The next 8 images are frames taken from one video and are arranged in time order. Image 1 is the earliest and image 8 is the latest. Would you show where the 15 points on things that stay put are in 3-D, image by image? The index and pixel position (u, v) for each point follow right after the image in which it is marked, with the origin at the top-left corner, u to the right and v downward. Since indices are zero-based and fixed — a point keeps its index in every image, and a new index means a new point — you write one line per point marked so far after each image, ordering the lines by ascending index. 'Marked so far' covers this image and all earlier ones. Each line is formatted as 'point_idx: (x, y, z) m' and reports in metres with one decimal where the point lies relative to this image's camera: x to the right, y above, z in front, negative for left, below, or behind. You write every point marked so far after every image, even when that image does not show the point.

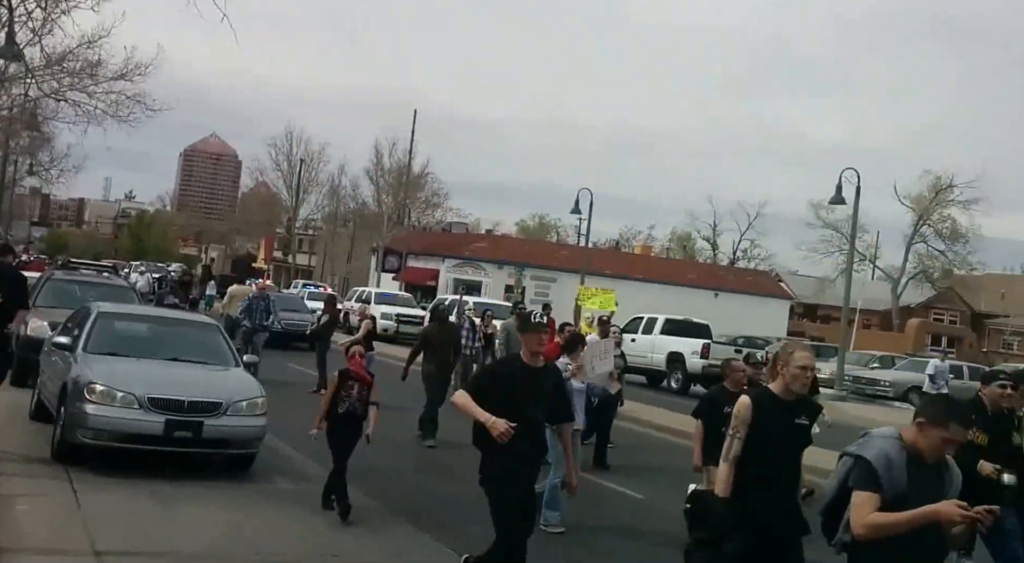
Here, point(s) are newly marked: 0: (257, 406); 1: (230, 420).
0: (-2.4, -1.1, +9.9) m
1: (-2.5, -1.2, +9.5) m
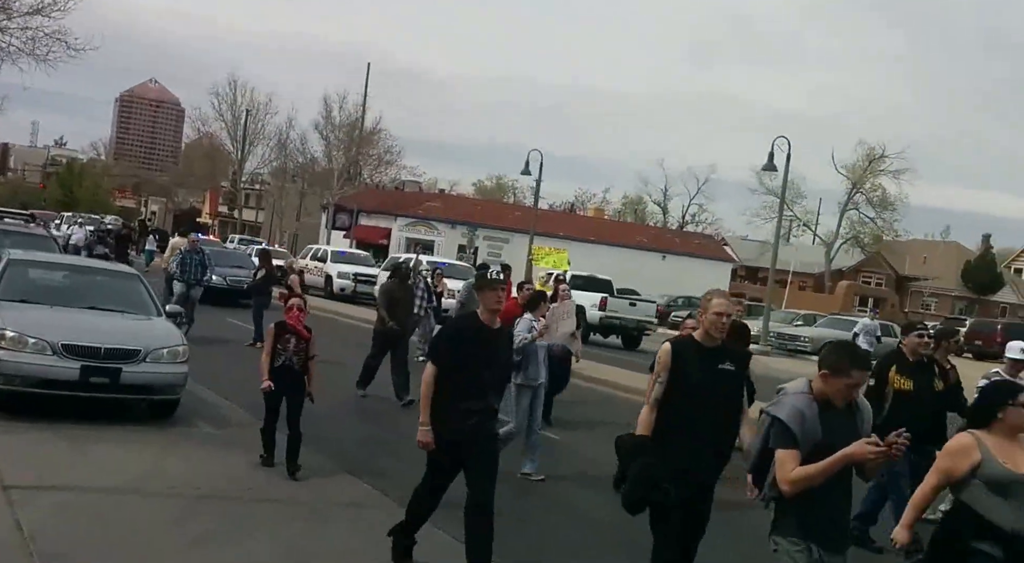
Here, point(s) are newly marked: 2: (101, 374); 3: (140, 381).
0: (-3.1, -0.7, +9.5) m
1: (-3.2, -0.8, +9.1) m
2: (-3.5, -0.8, +8.9) m
3: (-3.3, -0.9, +9.1) m
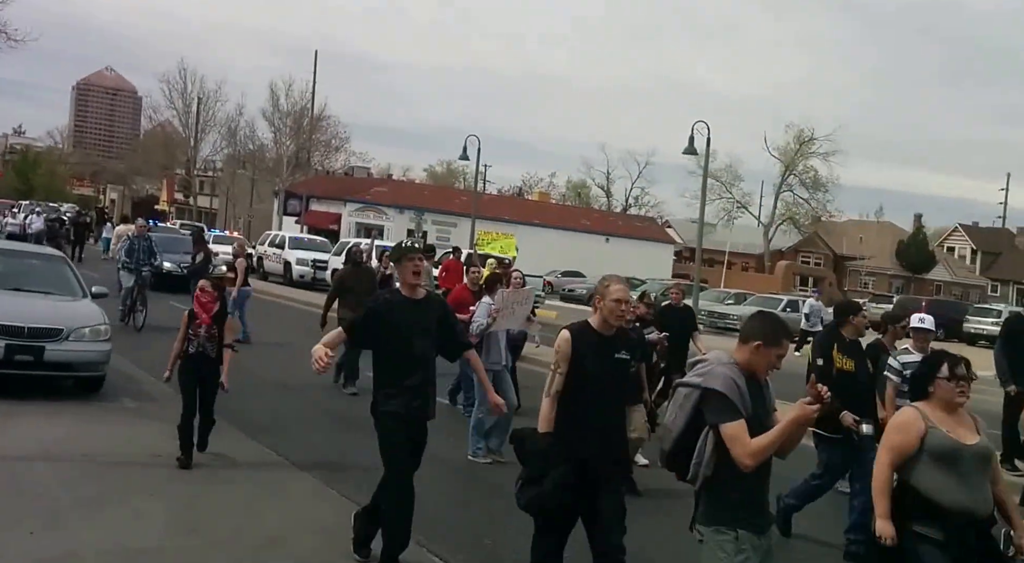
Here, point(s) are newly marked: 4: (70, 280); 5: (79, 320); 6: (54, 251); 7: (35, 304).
0: (-3.9, -0.5, +10.1) m
1: (-4.0, -0.6, +9.8) m
2: (-4.3, -0.7, +9.5) m
3: (-4.0, -0.8, +9.7) m
4: (-4.7, -0.1, +11.2) m
5: (-4.0, -0.4, +10.0) m
6: (-5.1, +0.3, +11.7) m
7: (-4.5, -0.3, +10.1) m
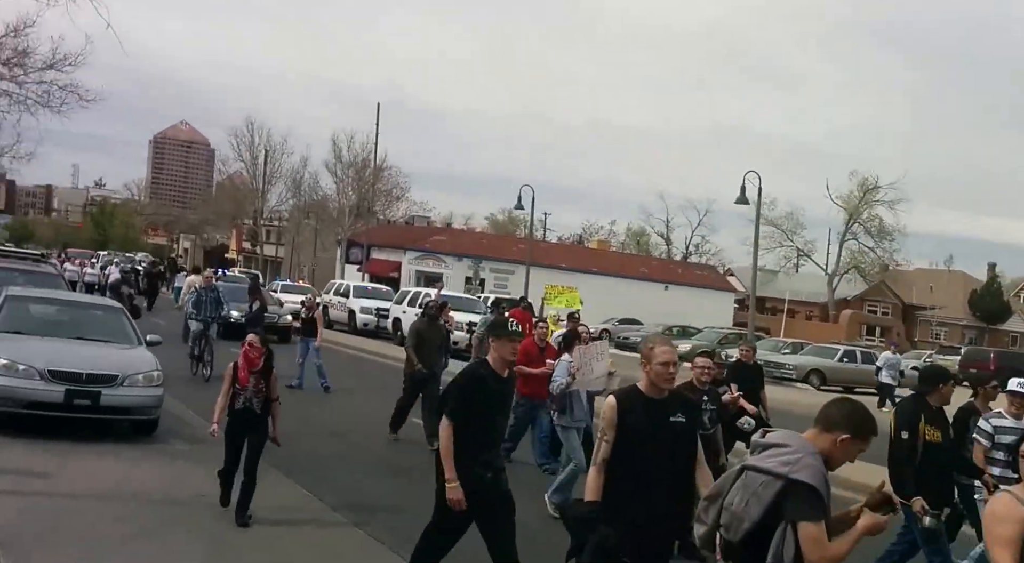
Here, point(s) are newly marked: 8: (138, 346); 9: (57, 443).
0: (-3.5, -0.9, +10.4) m
1: (-3.6, -1.0, +10.0) m
2: (-4.0, -1.1, +9.8) m
3: (-3.7, -1.2, +10.0) m
4: (-4.3, -0.5, +11.6) m
5: (-3.7, -0.8, +10.3) m
6: (-4.6, -0.2, +12.1) m
7: (-4.1, -0.7, +10.4) m
8: (-4.1, -0.7, +11.2) m
9: (-4.3, -1.5, +9.8) m
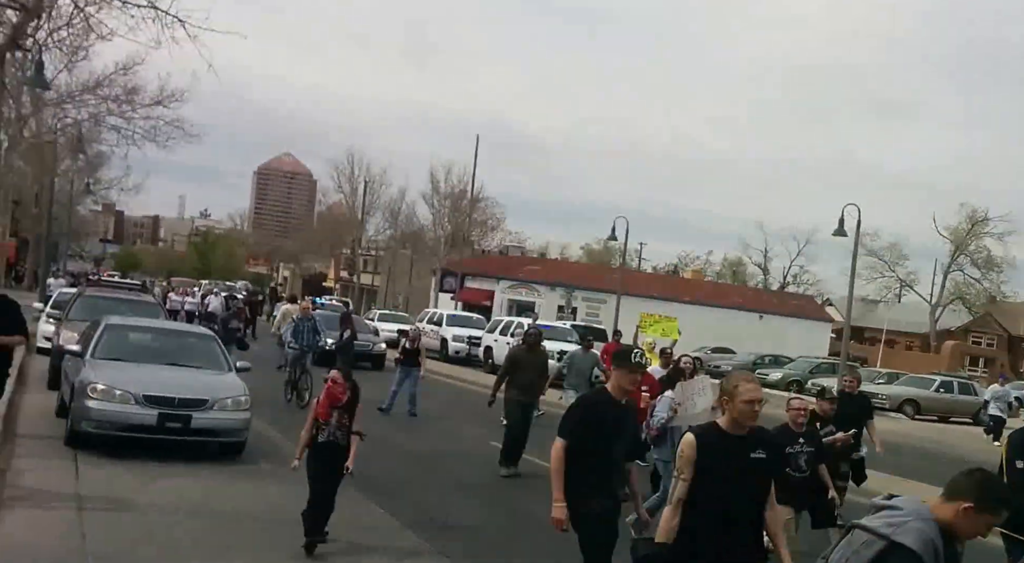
0: (-2.7, -1.2, +10.6) m
1: (-2.9, -1.3, +10.3) m
2: (-3.2, -1.3, +10.1) m
3: (-2.9, -1.4, +10.3) m
4: (-3.4, -0.9, +11.9) m
5: (-2.9, -1.1, +10.6) m
6: (-3.6, -0.6, +12.5) m
7: (-3.3, -1.0, +10.7) m
8: (-3.2, -1.0, +11.5) m
9: (-3.5, -1.8, +10.1) m
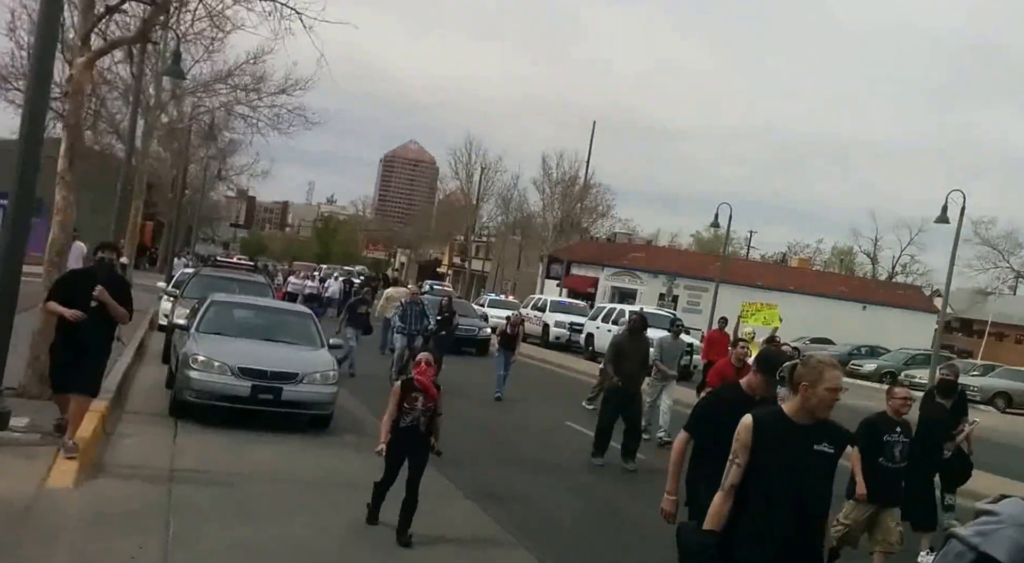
0: (-2.0, -1.0, +11.5) m
1: (-2.2, -1.1, +11.2) m
2: (-2.6, -1.1, +11.1) m
3: (-2.3, -1.3, +11.2) m
4: (-2.5, -0.7, +12.9) m
5: (-2.2, -0.9, +11.5) m
6: (-2.7, -0.3, +13.5) m
7: (-2.5, -0.8, +11.7) m
8: (-2.3, -0.8, +12.5) m
9: (-2.9, -1.6, +11.2) m
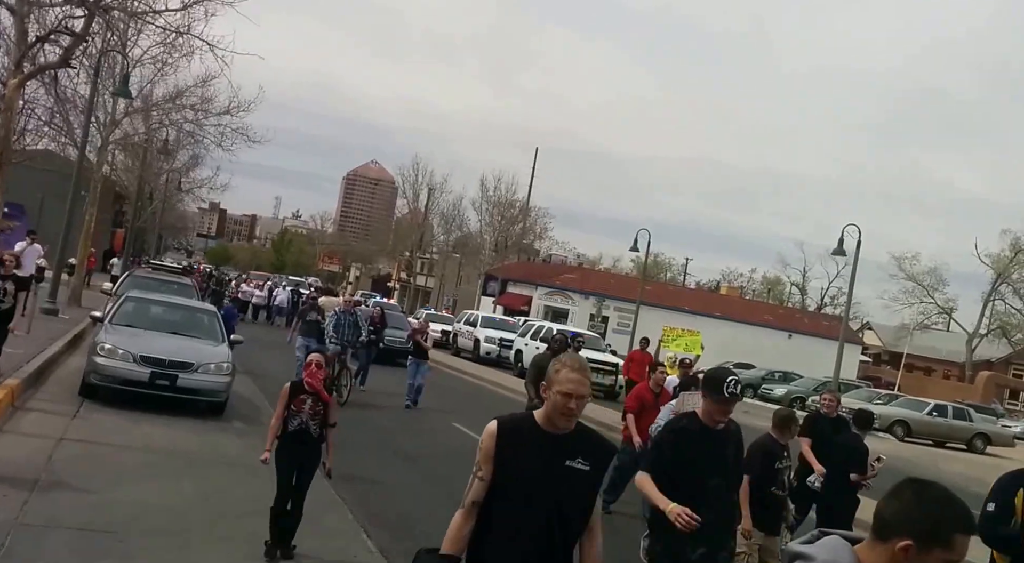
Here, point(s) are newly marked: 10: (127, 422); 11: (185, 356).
0: (-3.3, -1.0, +12.4) m
1: (-3.5, -1.1, +12.1) m
2: (-3.9, -1.1, +11.9) m
3: (-3.6, -1.2, +12.1) m
4: (-3.8, -0.6, +13.7) m
5: (-3.5, -0.9, +12.3) m
6: (-4.0, -0.4, +14.3) m
7: (-3.9, -0.7, +12.6) m
8: (-3.7, -0.8, +13.3) m
9: (-4.2, -1.5, +12.0) m
10: (-4.3, -1.5, +11.8) m
11: (-3.7, -0.9, +12.1) m
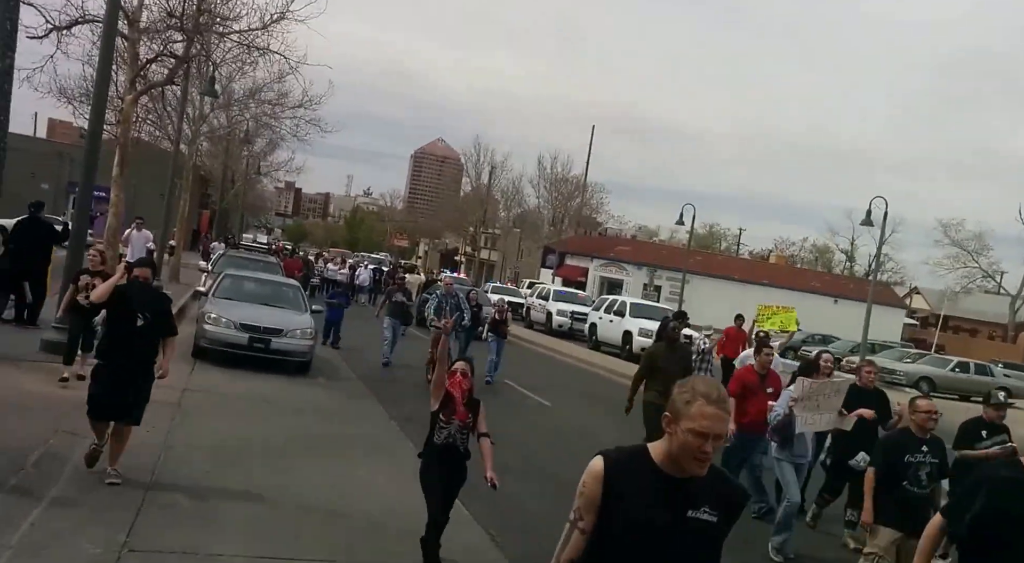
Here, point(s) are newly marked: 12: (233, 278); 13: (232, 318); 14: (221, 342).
0: (-2.7, -0.7, +14.1) m
1: (-2.9, -0.8, +13.8) m
2: (-3.3, -0.8, +13.7) m
3: (-3.0, -0.9, +13.8) m
4: (-3.1, -0.3, +15.5) m
5: (-2.9, -0.6, +14.1) m
6: (-3.2, 0.0, +16.1) m
7: (-3.2, -0.5, +14.3) m
8: (-3.0, -0.5, +15.1) m
9: (-3.6, -1.3, +13.8) m
10: (-3.7, -1.3, +13.6) m
11: (-3.1, -0.6, +13.9) m
12: (-4.1, 0.0, +15.6) m
13: (-3.7, -0.5, +13.8) m
14: (-3.8, -0.8, +13.7) m
